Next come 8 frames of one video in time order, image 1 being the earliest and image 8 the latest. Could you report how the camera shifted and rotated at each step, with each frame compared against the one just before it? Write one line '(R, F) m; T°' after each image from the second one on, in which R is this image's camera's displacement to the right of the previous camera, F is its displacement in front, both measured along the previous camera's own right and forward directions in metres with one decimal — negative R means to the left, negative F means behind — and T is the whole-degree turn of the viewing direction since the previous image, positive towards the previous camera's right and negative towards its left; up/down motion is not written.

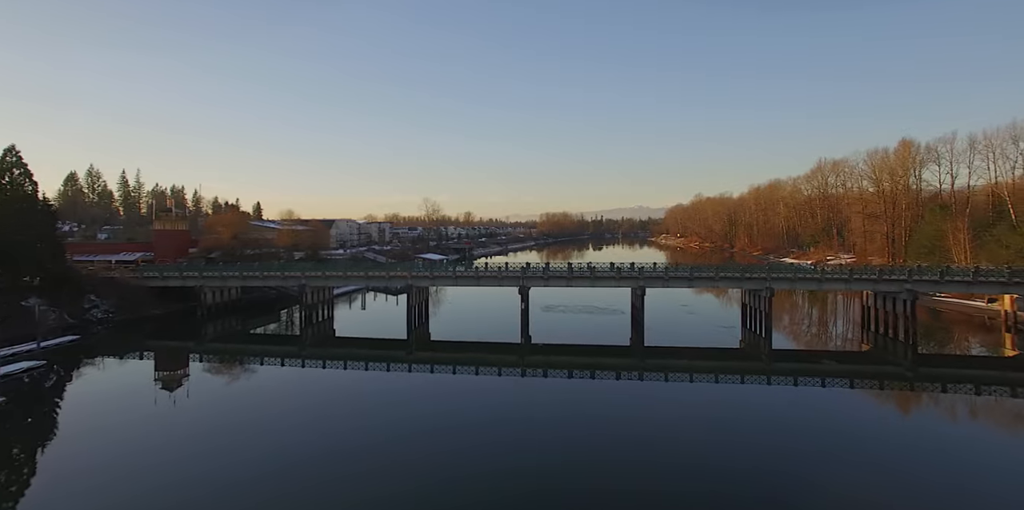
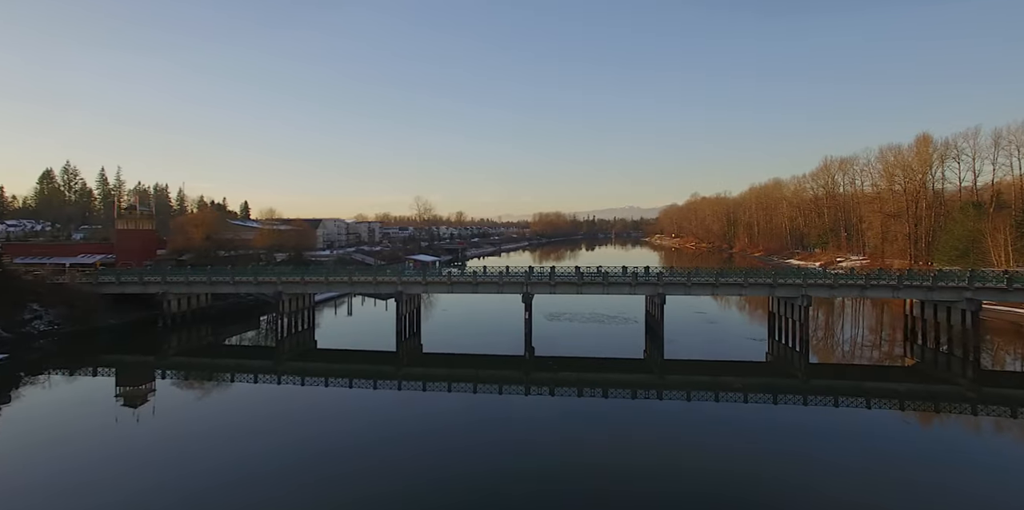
(-0.5, +3.1) m; +1°
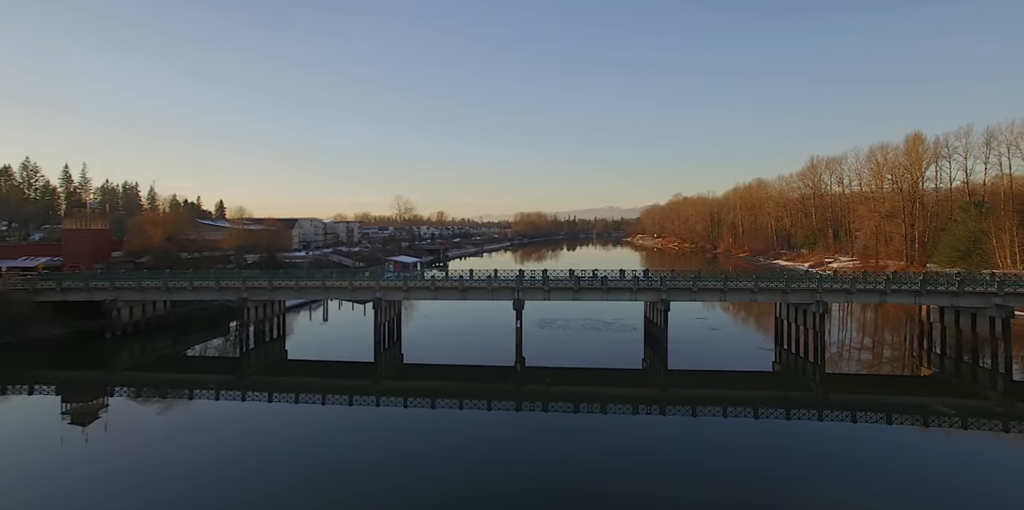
(-0.4, +2.1) m; +2°
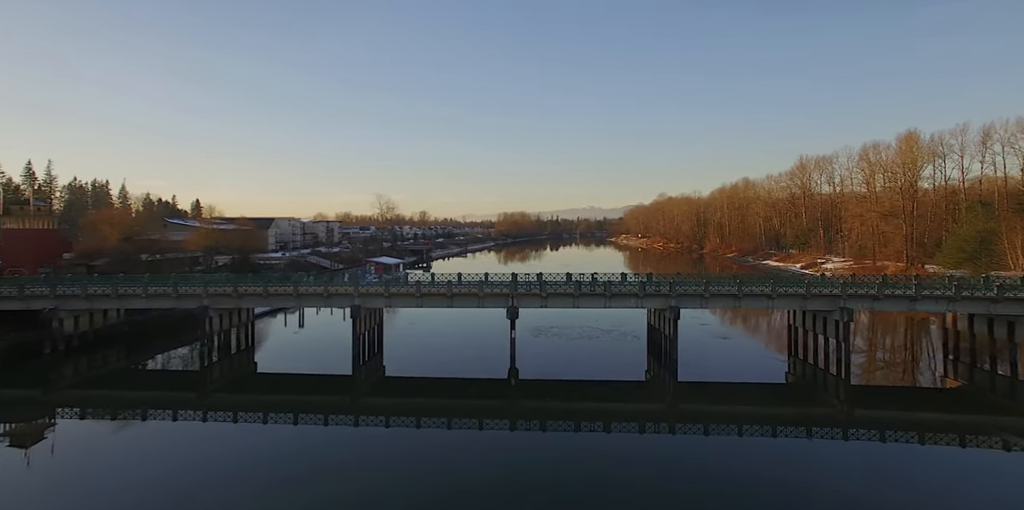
(-0.4, +2.2) m; +2°
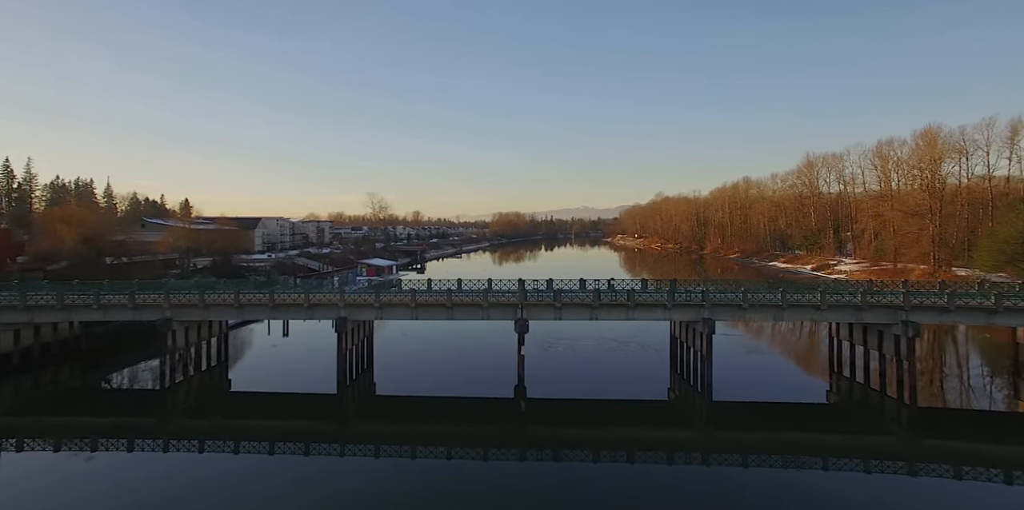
(-0.6, +2.7) m; +1°
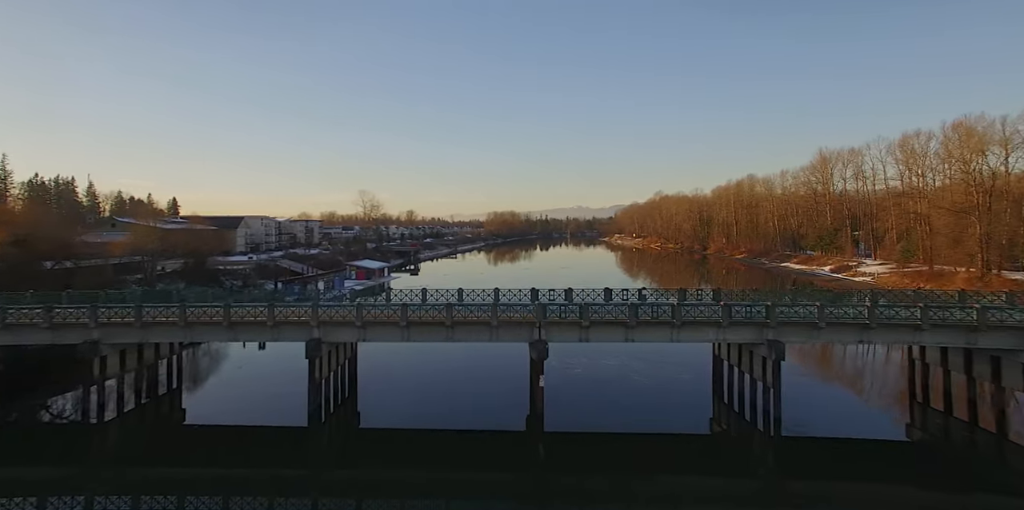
(-0.6, +3.7) m; +1°
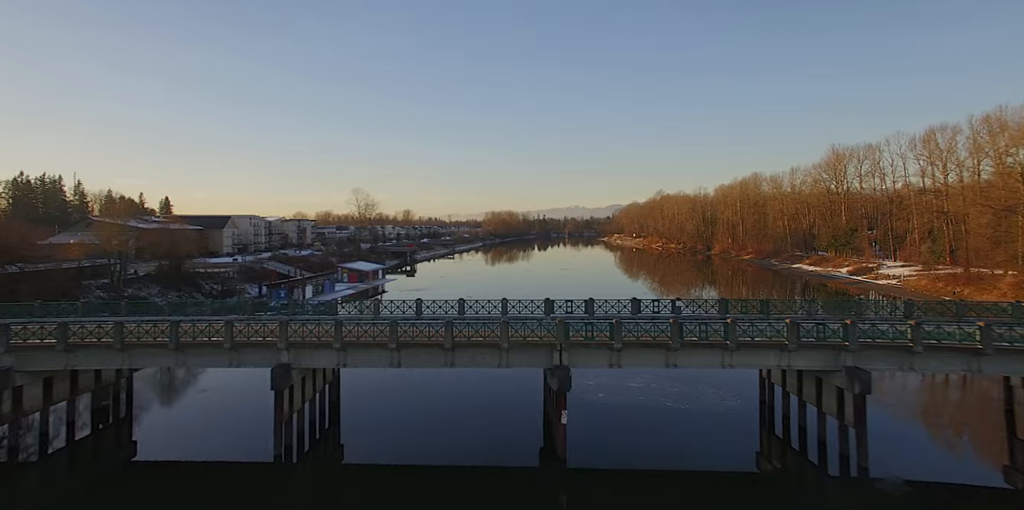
(-0.4, +2.9) m; 0°
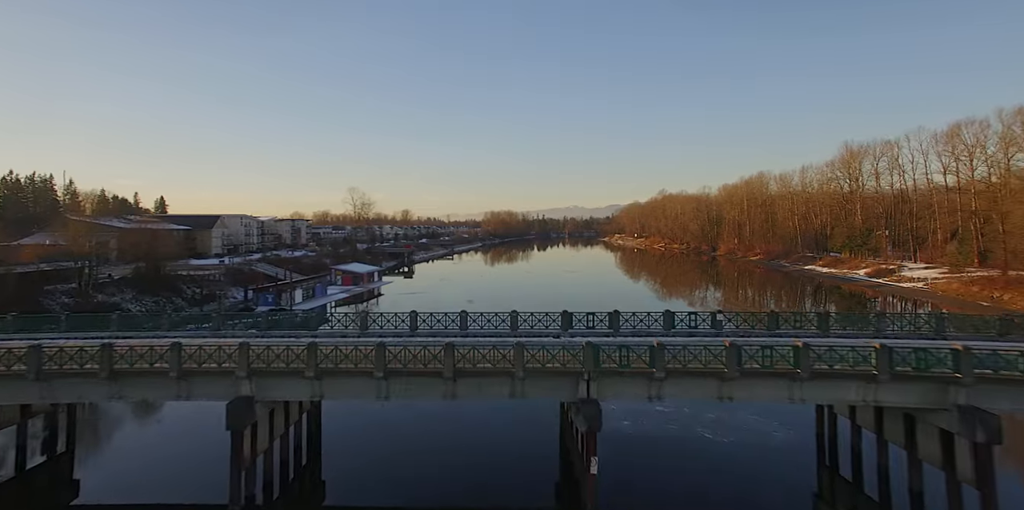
(-0.3, +2.4) m; 0°
